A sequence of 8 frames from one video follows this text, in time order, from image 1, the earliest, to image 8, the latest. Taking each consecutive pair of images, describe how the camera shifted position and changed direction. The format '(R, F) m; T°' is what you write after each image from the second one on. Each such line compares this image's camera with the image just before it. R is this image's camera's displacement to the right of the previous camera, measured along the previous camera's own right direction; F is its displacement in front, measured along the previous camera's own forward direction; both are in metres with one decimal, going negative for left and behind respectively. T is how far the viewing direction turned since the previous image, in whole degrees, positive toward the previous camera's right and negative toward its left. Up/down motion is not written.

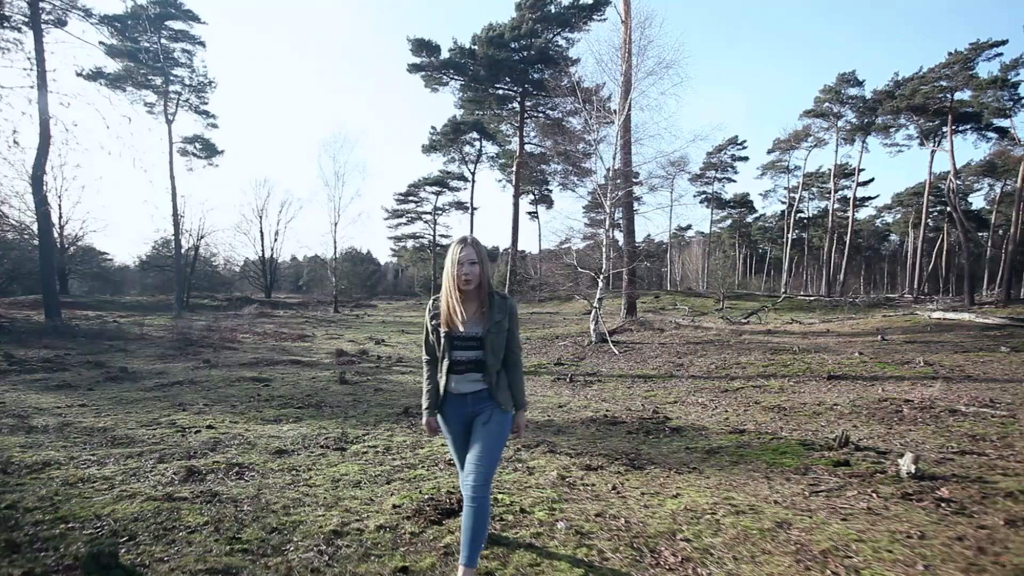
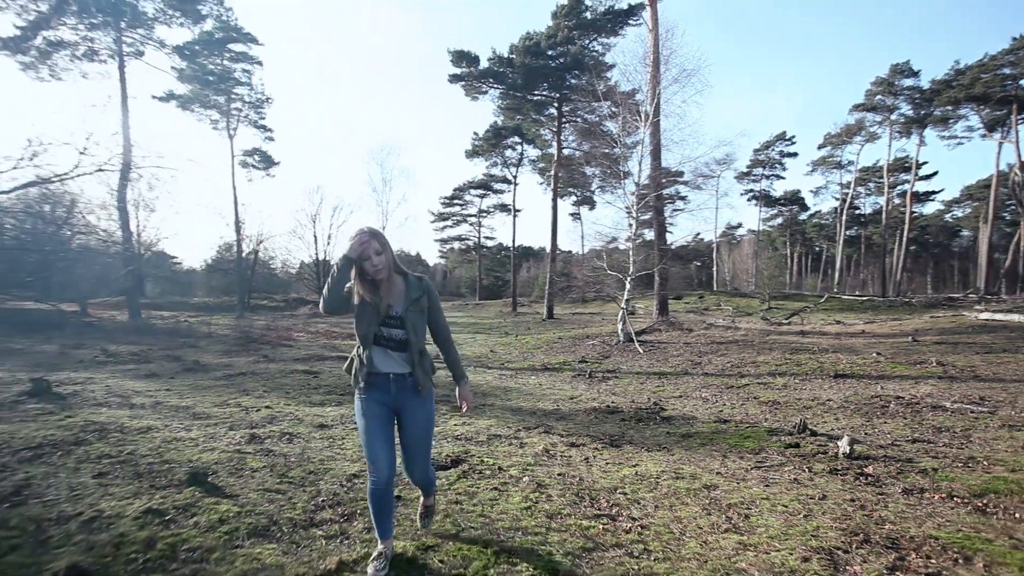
(+0.5, -0.9) m; -5°
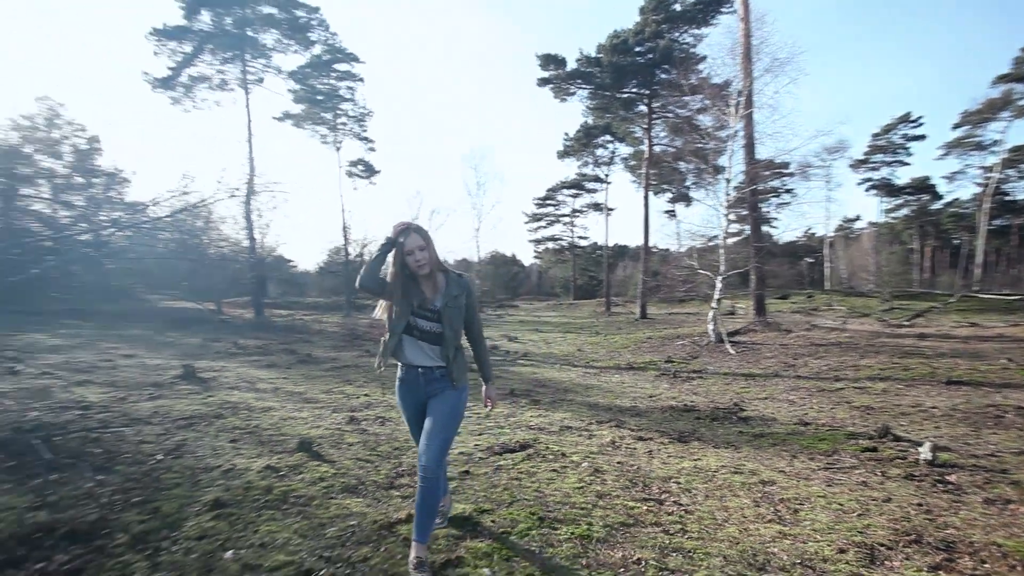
(+0.3, -0.4) m; -10°
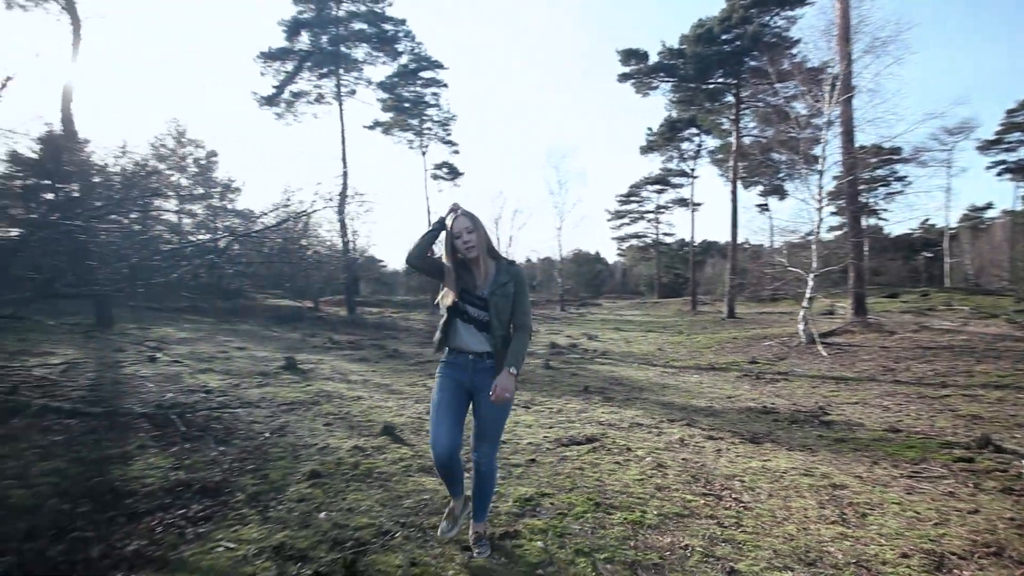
(+0.1, -0.2) m; -9°
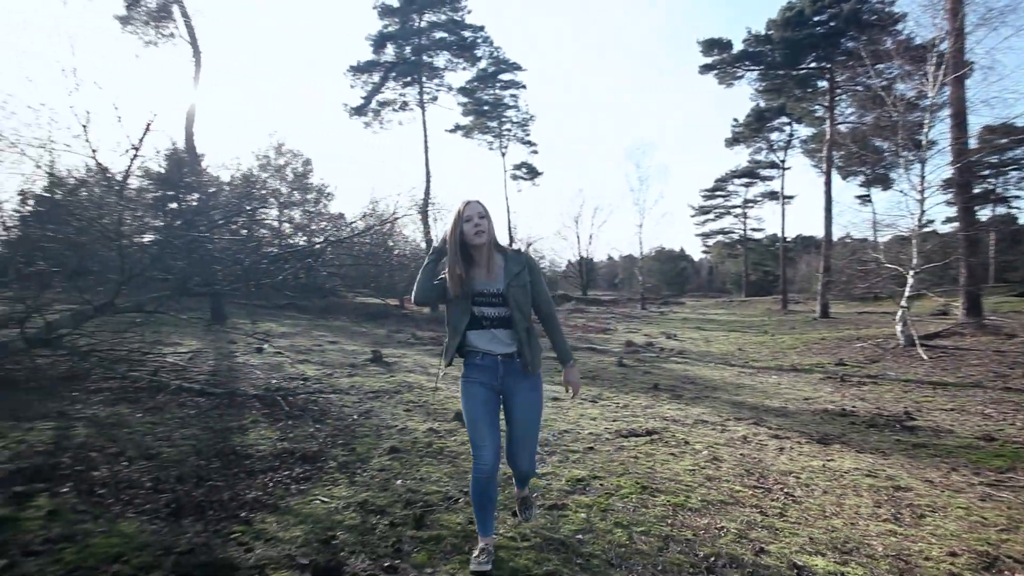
(+0.2, -0.3) m; -8°
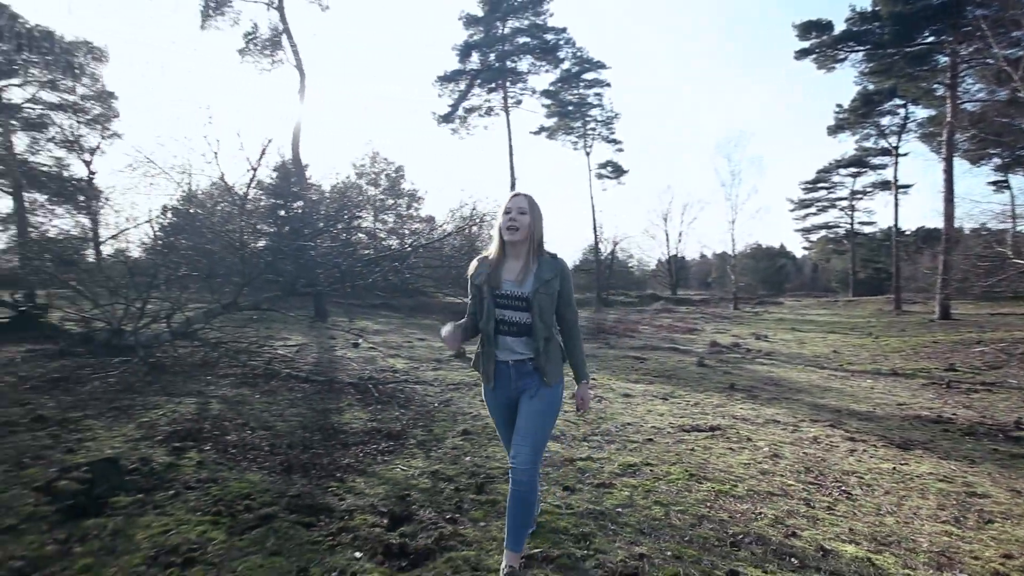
(+0.2, -0.4) m; -9°
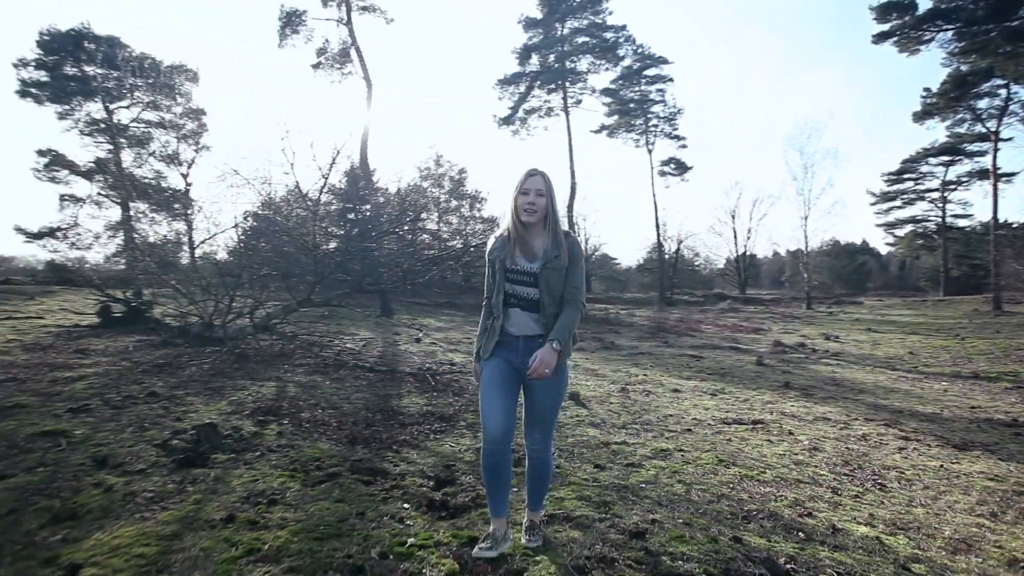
(+0.2, -0.3) m; -7°
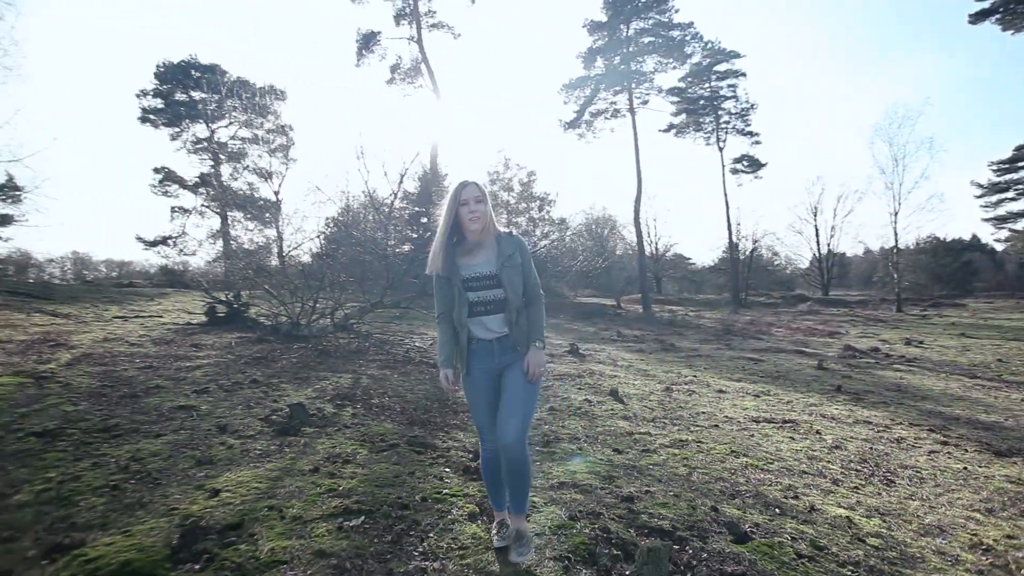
(+0.3, -0.6) m; -7°
